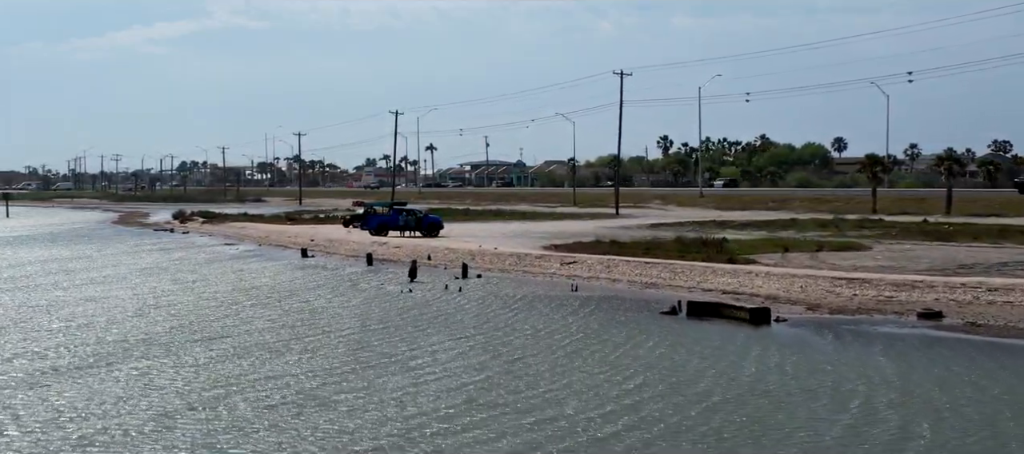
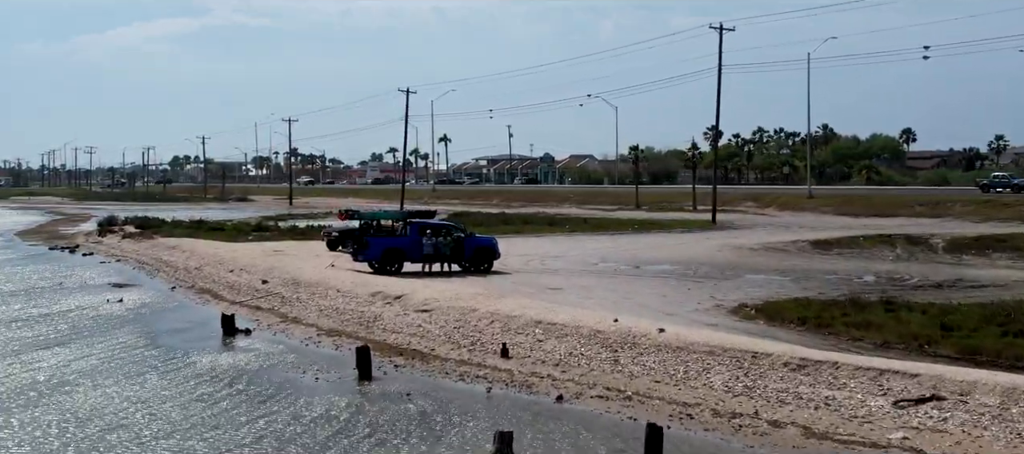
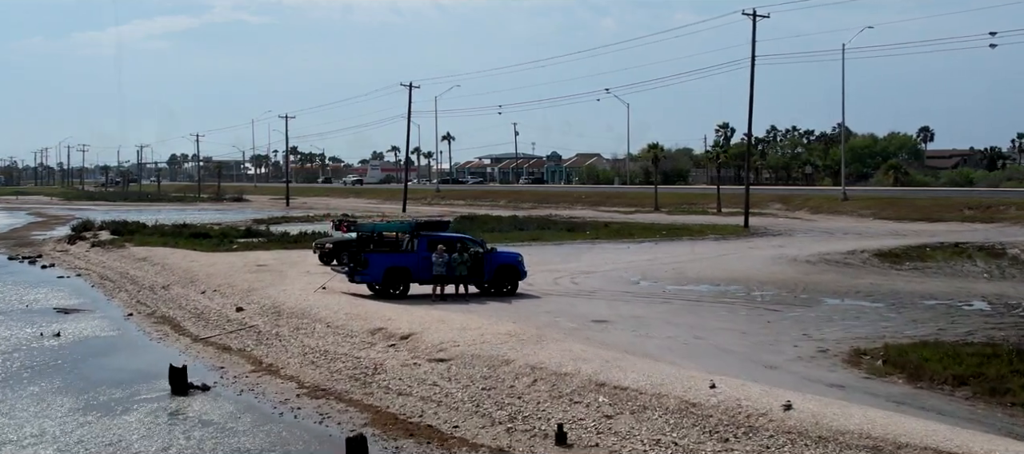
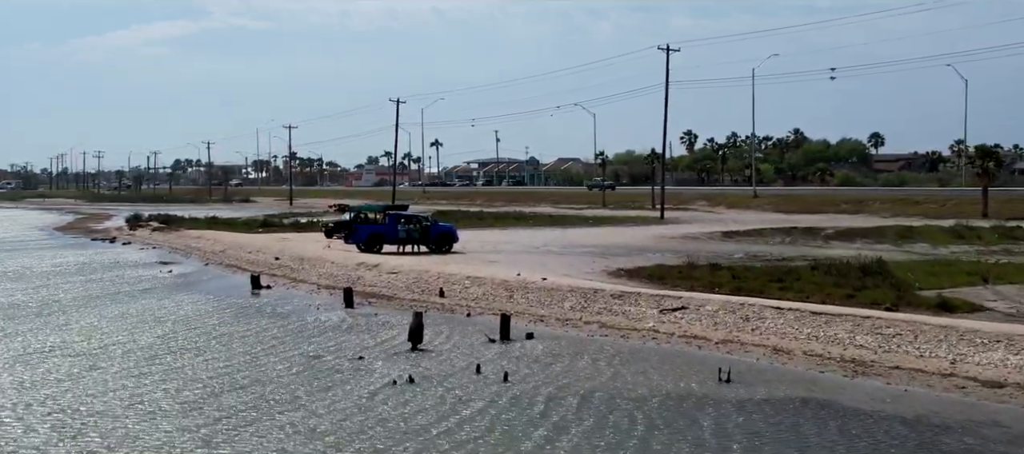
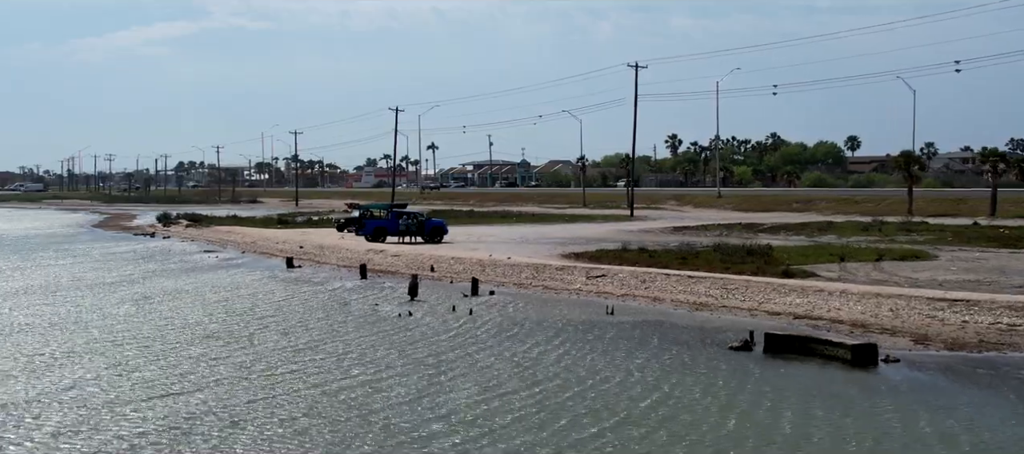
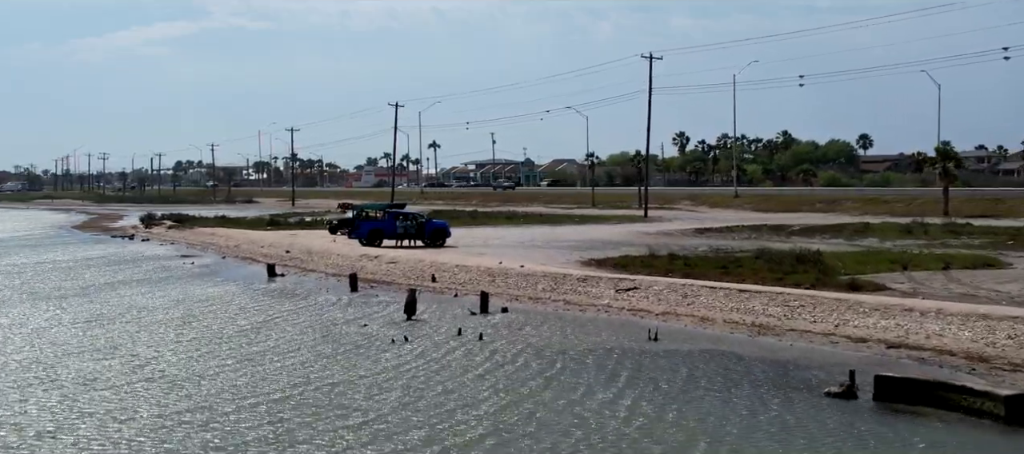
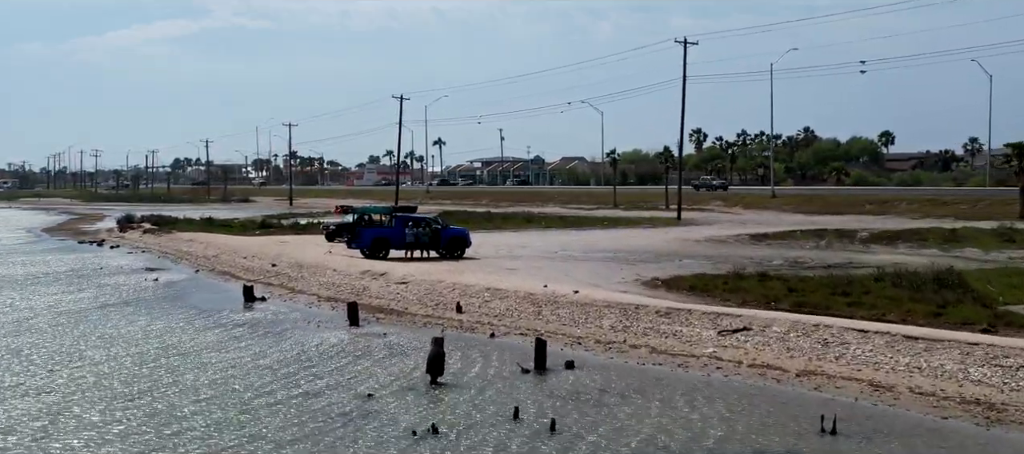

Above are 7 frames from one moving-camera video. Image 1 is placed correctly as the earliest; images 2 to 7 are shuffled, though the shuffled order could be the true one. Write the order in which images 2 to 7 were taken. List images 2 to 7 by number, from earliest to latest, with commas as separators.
5, 6, 4, 7, 2, 3
